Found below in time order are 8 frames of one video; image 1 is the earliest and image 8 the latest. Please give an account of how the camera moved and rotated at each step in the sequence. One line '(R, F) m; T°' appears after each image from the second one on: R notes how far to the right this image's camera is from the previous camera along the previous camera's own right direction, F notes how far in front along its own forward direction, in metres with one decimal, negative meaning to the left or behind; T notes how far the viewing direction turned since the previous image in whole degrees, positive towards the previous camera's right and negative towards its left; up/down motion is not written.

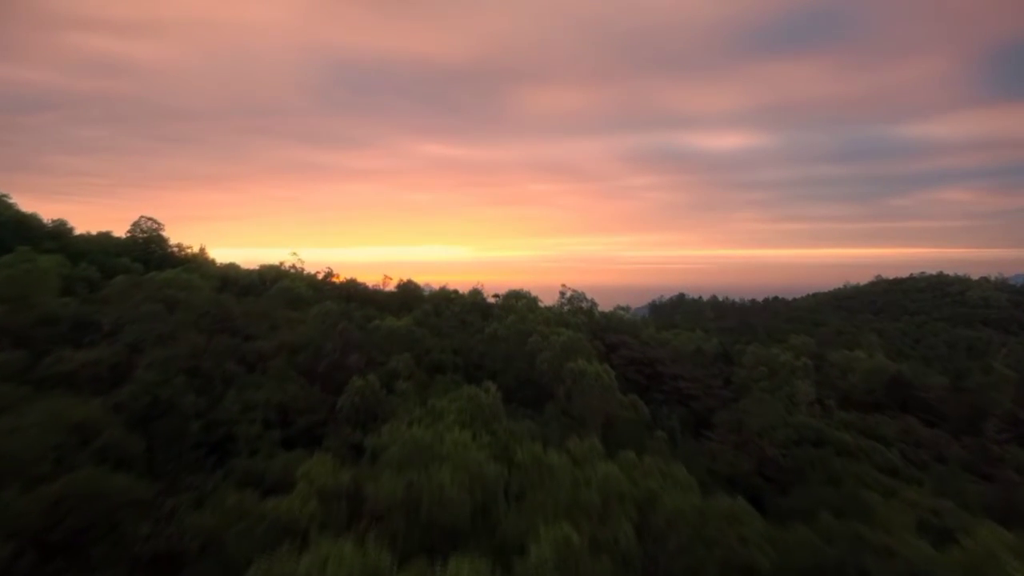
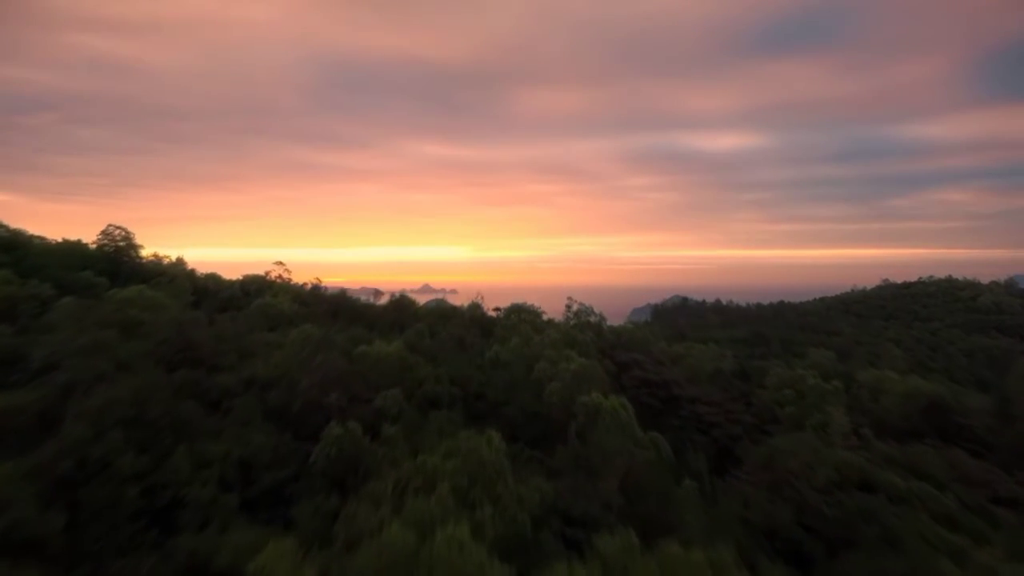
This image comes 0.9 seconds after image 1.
(-0.1, +1.1) m; 0°
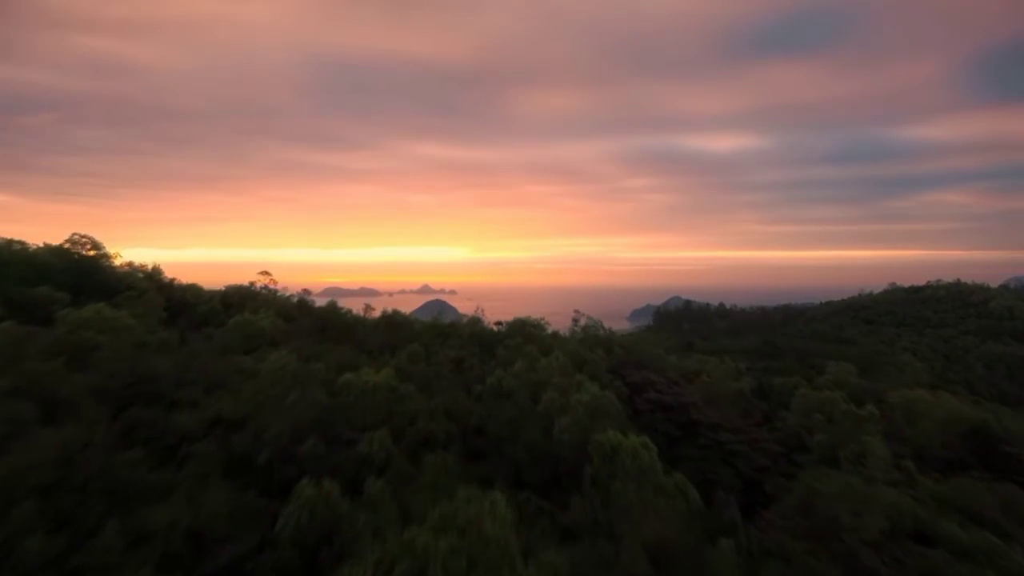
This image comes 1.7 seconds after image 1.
(-0.1, +1.0) m; 0°
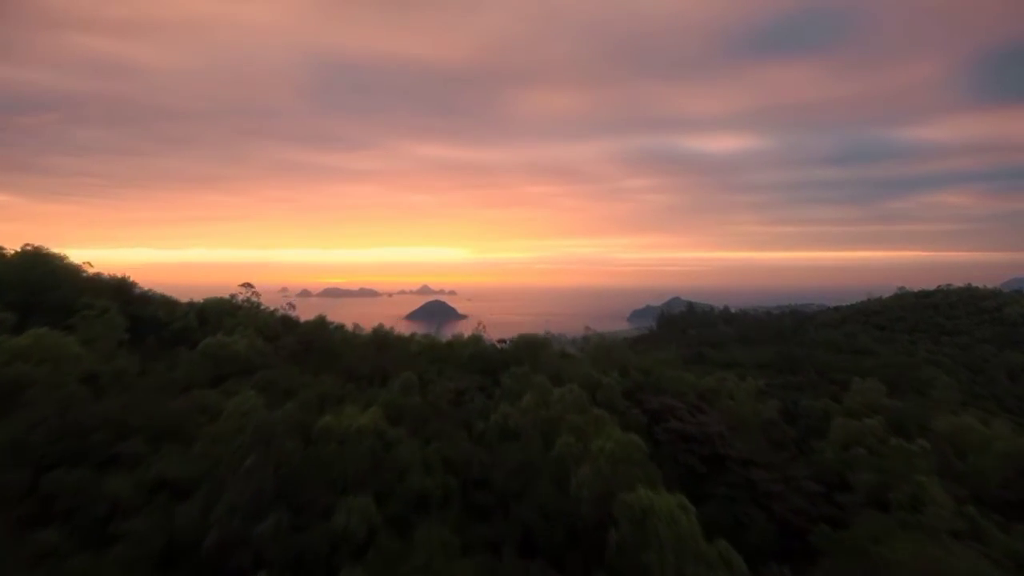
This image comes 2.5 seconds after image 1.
(-0.2, +1.1) m; 0°
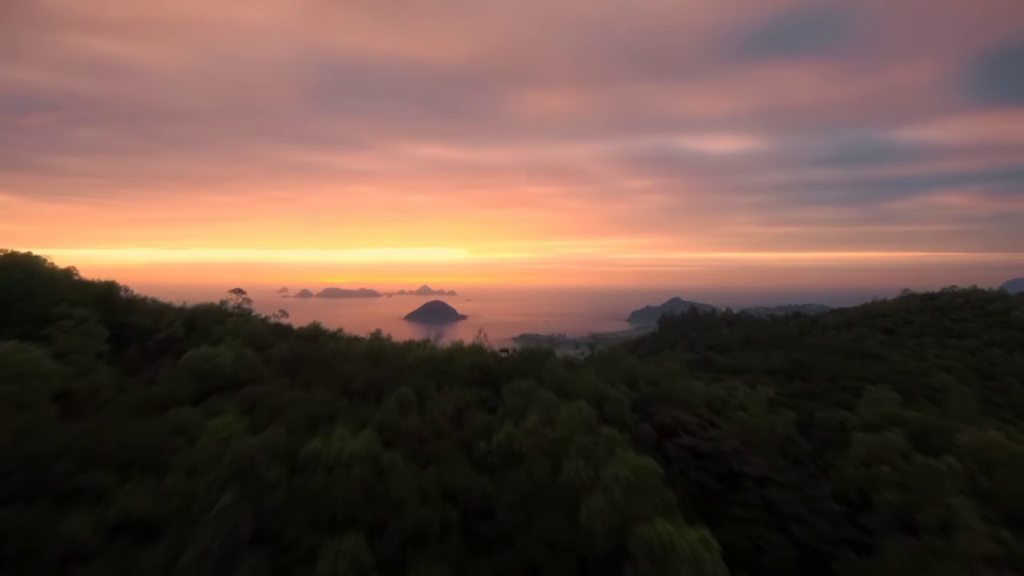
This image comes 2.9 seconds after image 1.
(-0.1, +0.5) m; 0°
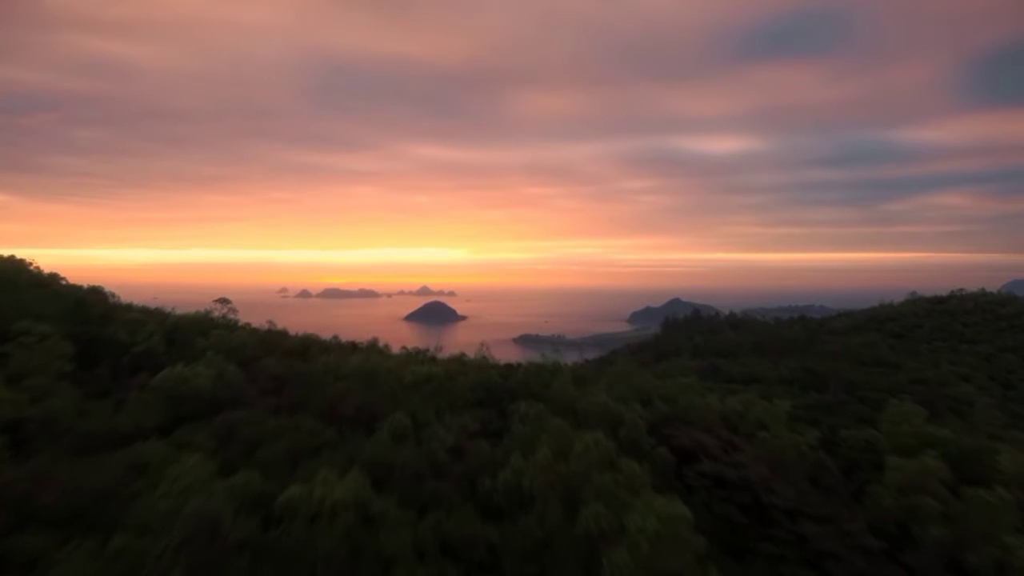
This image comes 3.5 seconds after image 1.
(-0.2, +0.8) m; 0°
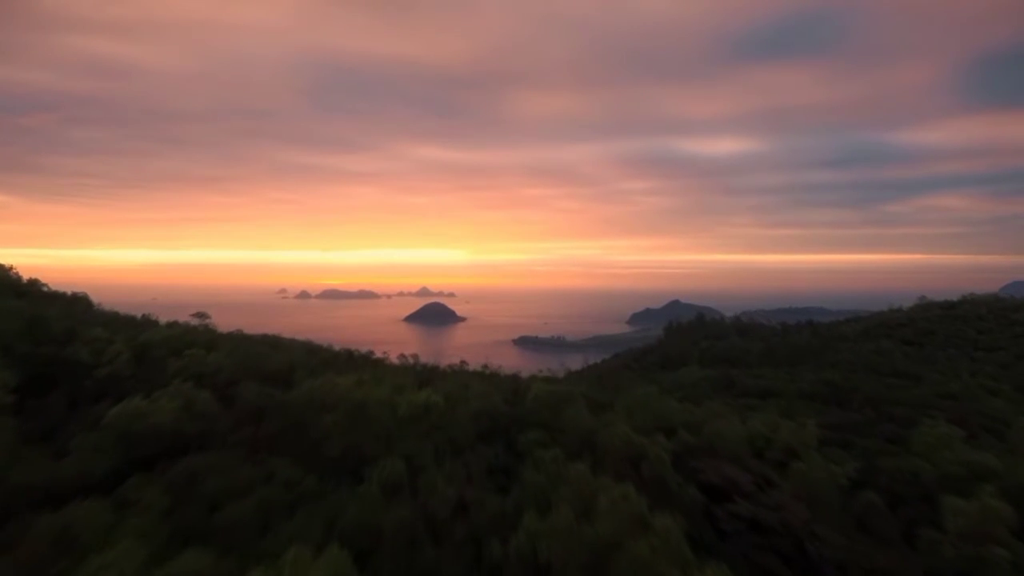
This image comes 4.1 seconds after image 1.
(-0.2, +1.0) m; 0°
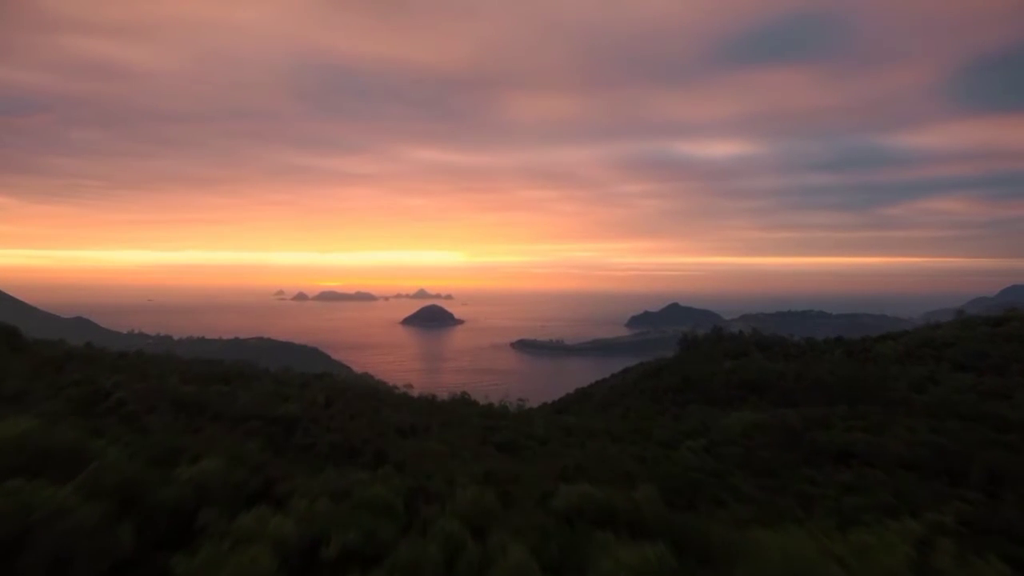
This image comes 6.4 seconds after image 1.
(-0.8, +3.8) m; 0°
